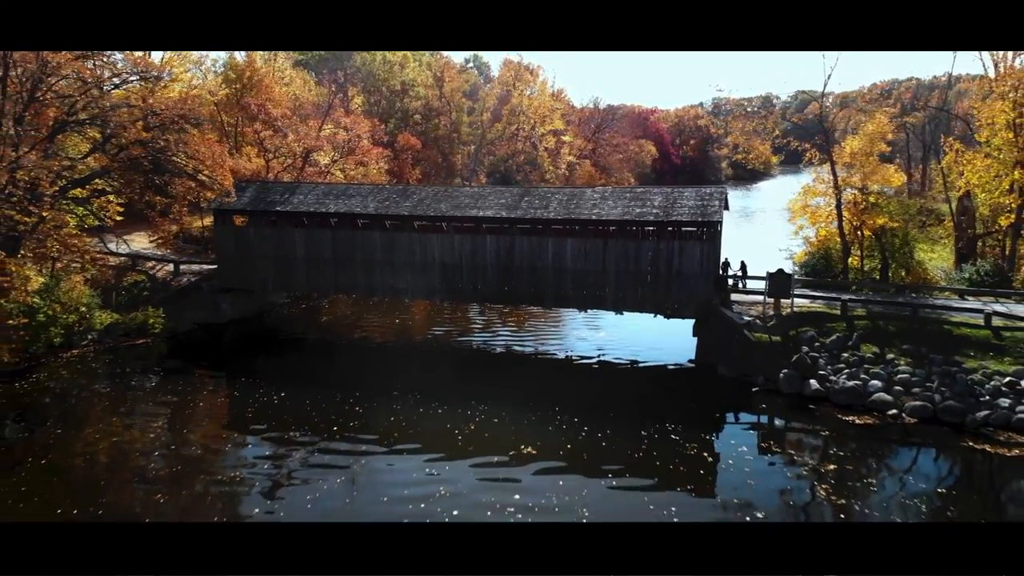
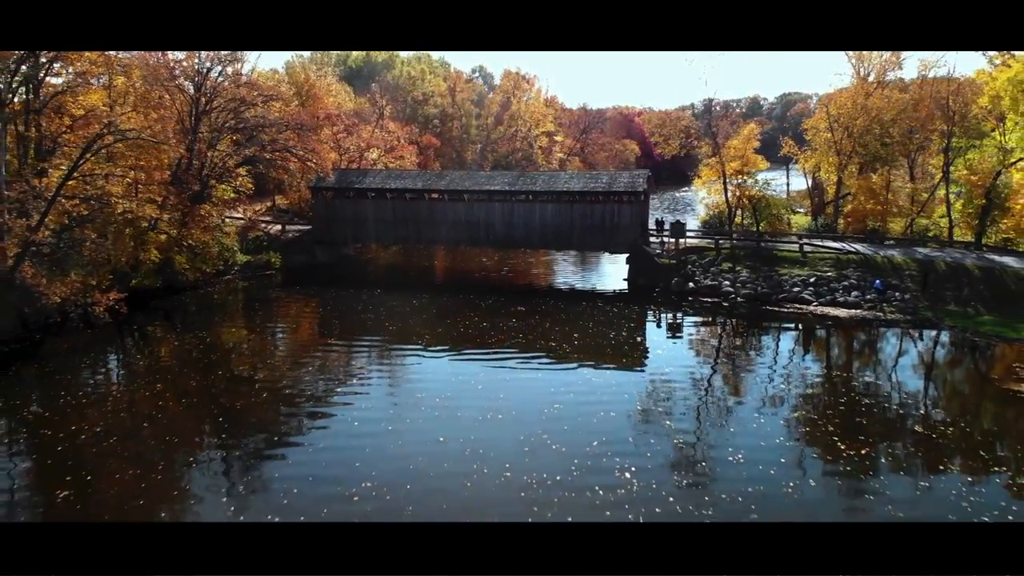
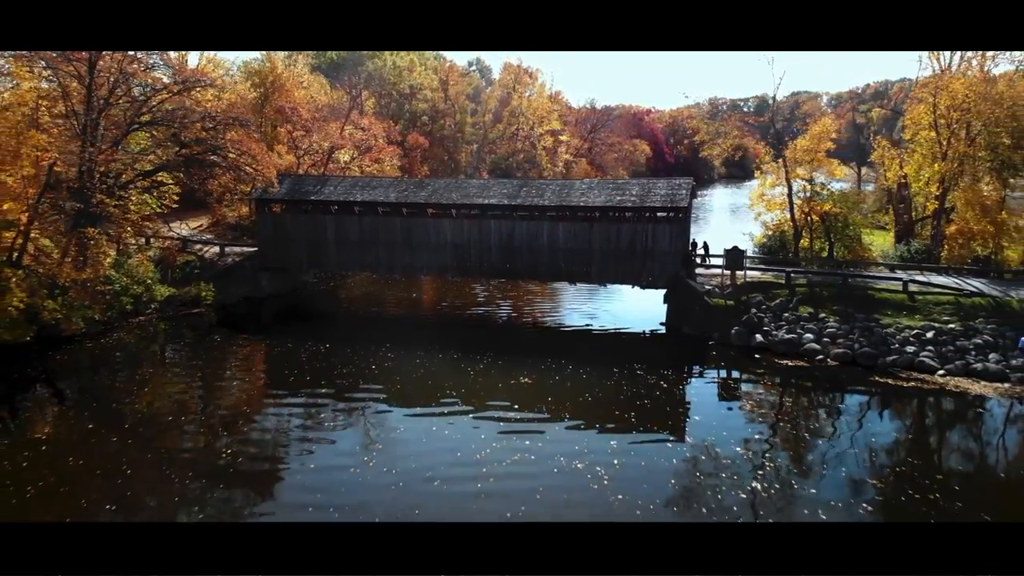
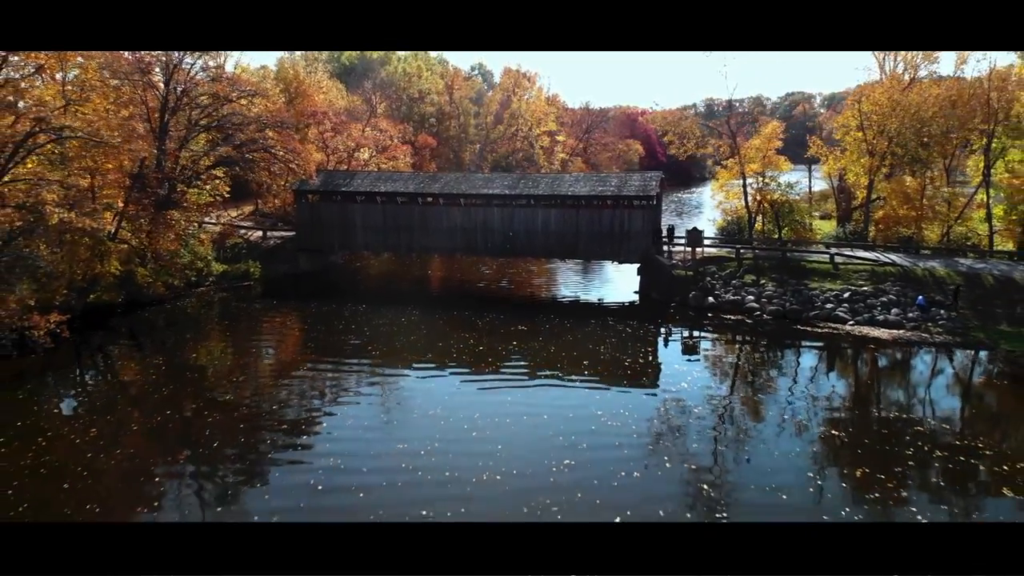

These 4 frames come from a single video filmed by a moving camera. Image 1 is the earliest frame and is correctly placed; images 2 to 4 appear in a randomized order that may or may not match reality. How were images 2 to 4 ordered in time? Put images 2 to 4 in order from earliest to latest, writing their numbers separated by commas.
3, 4, 2
